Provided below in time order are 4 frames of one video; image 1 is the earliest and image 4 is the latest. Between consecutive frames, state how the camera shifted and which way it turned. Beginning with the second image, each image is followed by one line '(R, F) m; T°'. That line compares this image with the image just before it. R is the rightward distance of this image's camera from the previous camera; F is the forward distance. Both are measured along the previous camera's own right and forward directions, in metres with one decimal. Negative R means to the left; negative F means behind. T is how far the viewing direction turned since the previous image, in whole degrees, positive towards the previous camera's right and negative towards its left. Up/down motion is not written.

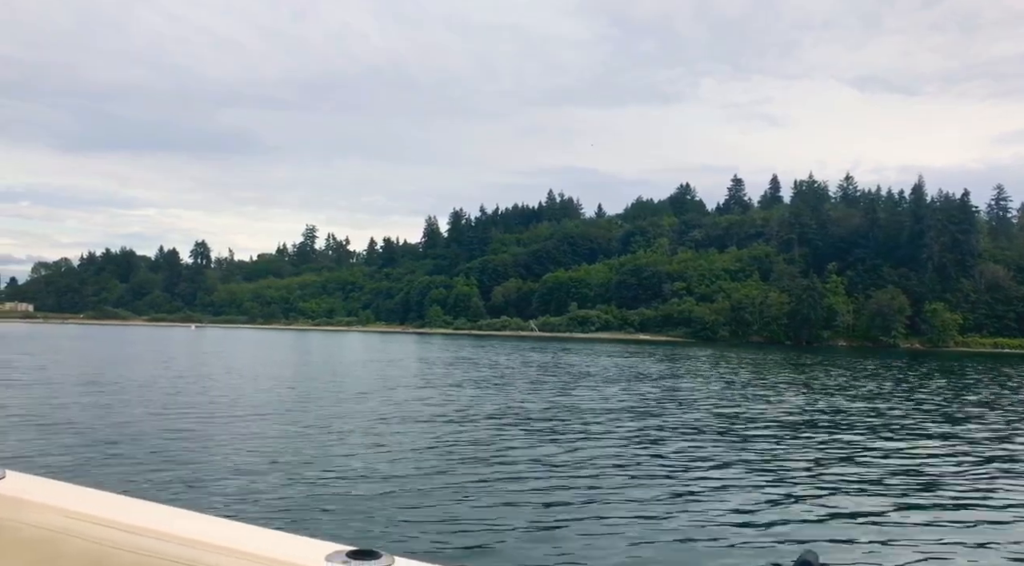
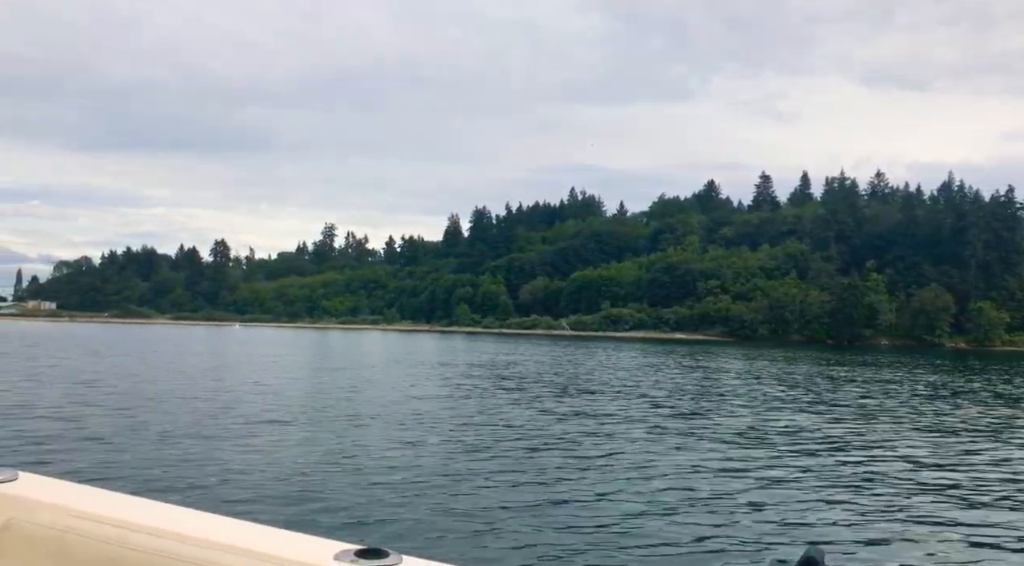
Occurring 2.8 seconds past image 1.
(-1.7, +0.8) m; -1°
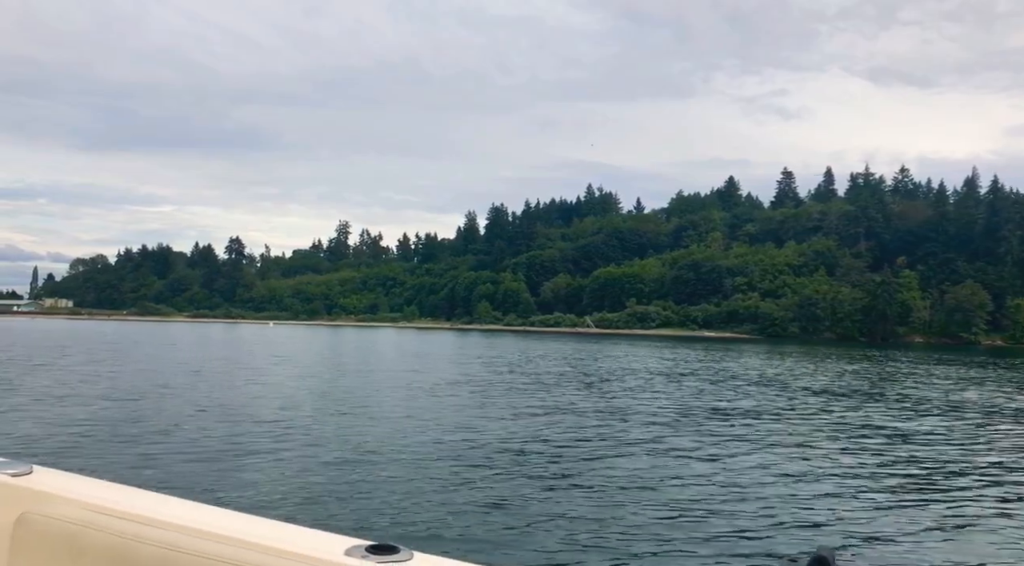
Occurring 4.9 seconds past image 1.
(-1.3, +0.6) m; -1°
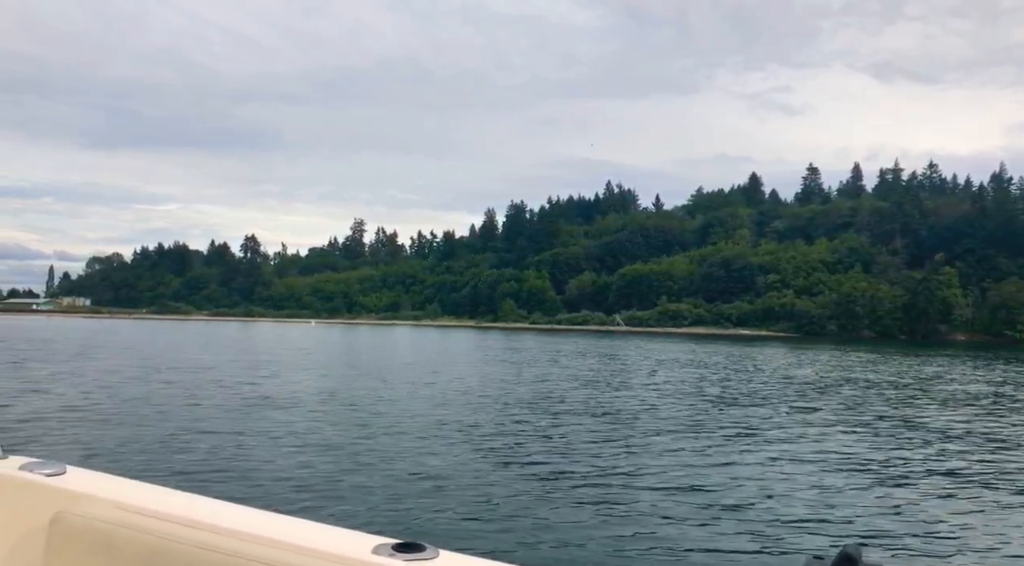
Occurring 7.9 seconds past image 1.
(-1.8, +0.8) m; -1°
